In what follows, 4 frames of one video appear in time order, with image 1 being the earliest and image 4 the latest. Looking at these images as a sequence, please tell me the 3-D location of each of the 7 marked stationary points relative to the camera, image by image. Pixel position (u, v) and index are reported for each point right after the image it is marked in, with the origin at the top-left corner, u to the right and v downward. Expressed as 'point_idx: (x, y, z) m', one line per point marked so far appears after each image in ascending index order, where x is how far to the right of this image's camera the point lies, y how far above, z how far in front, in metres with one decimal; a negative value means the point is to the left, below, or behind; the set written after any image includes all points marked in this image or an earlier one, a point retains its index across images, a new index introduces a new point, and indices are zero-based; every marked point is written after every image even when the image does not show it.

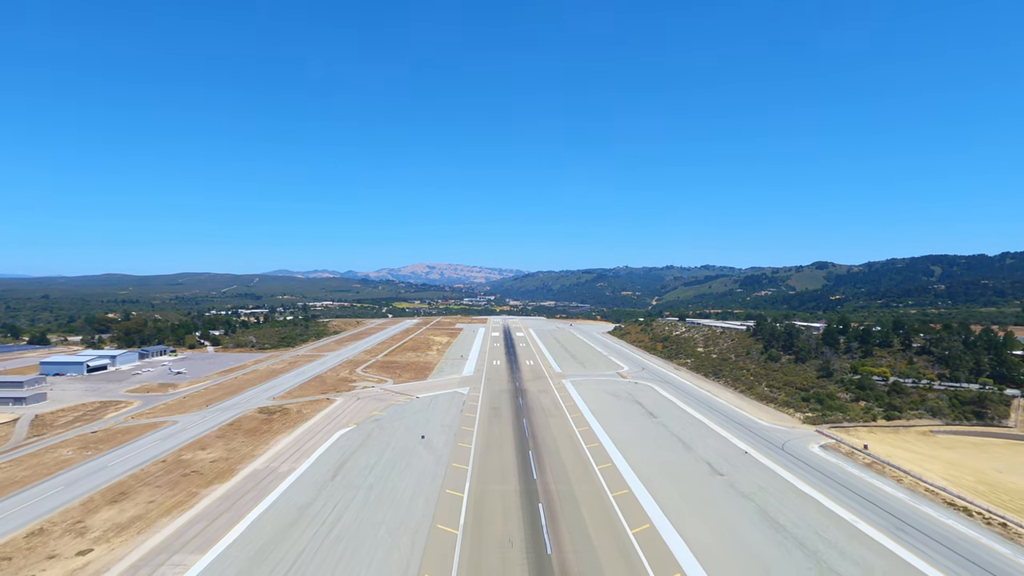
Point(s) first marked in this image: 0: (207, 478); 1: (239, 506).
0: (-13.3, -8.2, +19.9) m
1: (-10.2, -8.2, +17.3) m
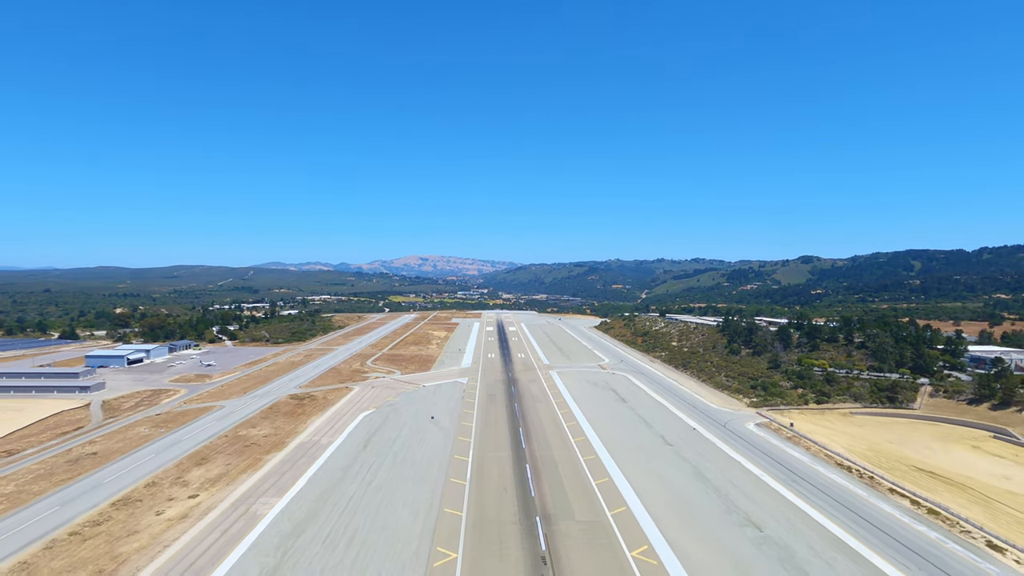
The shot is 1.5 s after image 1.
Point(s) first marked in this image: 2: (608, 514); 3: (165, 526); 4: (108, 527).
0: (-13.6, -8.7, +25.2) m
1: (-10.5, -8.8, +22.6) m
2: (+3.8, -8.9, +18.2) m
3: (-13.2, -9.1, +17.7) m
4: (-15.5, -9.1, +17.7) m
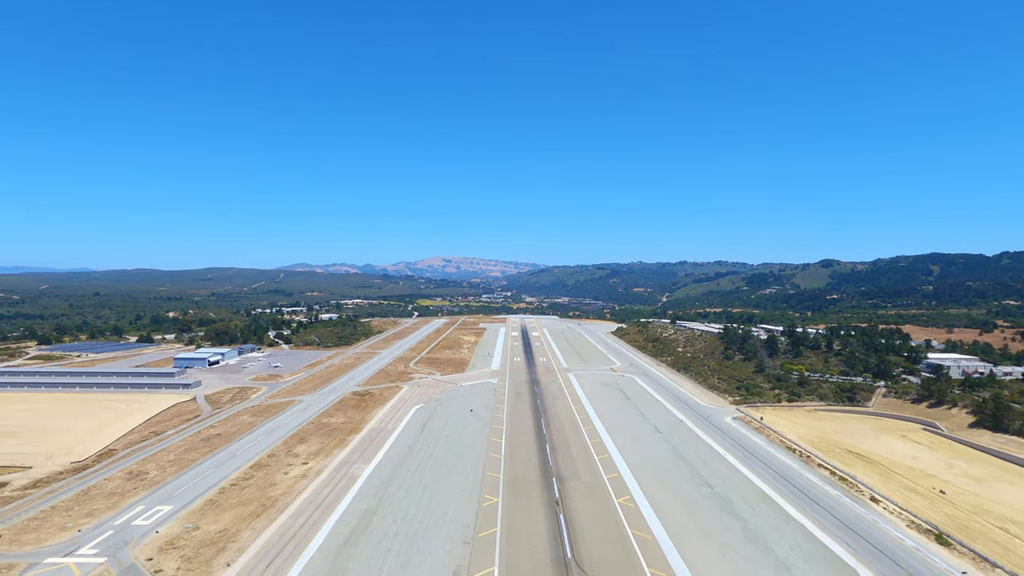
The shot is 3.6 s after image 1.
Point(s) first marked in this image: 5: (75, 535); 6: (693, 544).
0: (-12.0, -10.3, +33.0) m
1: (-9.1, -10.3, +30.2) m
2: (+5.0, -10.3, +25.2) m
3: (-12.0, -10.6, +25.5) m
4: (-14.3, -10.6, +25.6) m
5: (-19.1, -10.8, +20.1) m
6: (+7.5, -10.6, +19.1) m
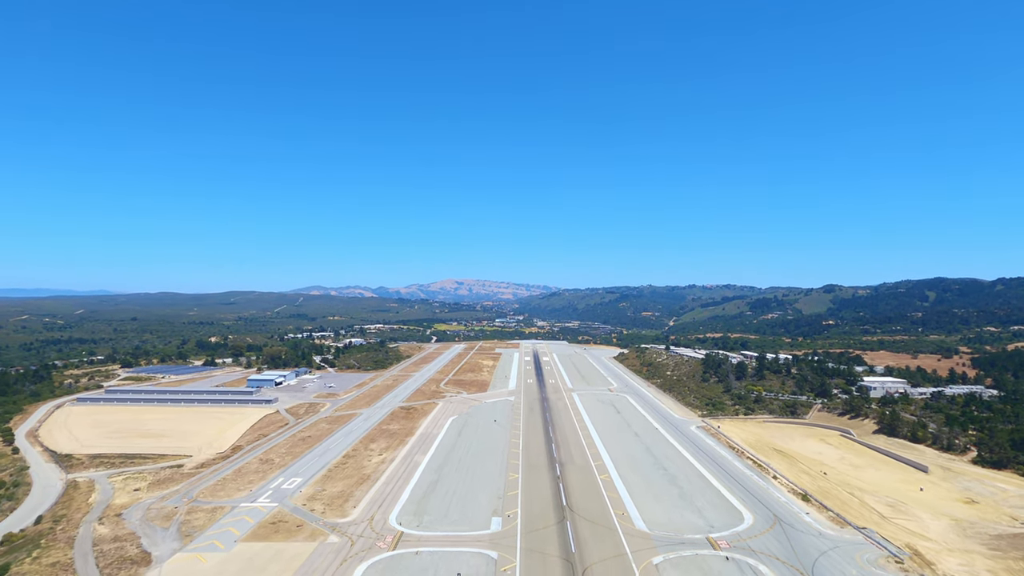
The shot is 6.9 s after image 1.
0: (-10.5, -14.1, +44.1) m
1: (-7.7, -14.0, +41.3) m
2: (+6.2, -13.7, +35.9) m
3: (-10.8, -14.1, +36.6) m
4: (-13.0, -14.1, +36.8) m
5: (-18.0, -14.0, +31.4) m
6: (+8.5, -13.7, +29.7) m
